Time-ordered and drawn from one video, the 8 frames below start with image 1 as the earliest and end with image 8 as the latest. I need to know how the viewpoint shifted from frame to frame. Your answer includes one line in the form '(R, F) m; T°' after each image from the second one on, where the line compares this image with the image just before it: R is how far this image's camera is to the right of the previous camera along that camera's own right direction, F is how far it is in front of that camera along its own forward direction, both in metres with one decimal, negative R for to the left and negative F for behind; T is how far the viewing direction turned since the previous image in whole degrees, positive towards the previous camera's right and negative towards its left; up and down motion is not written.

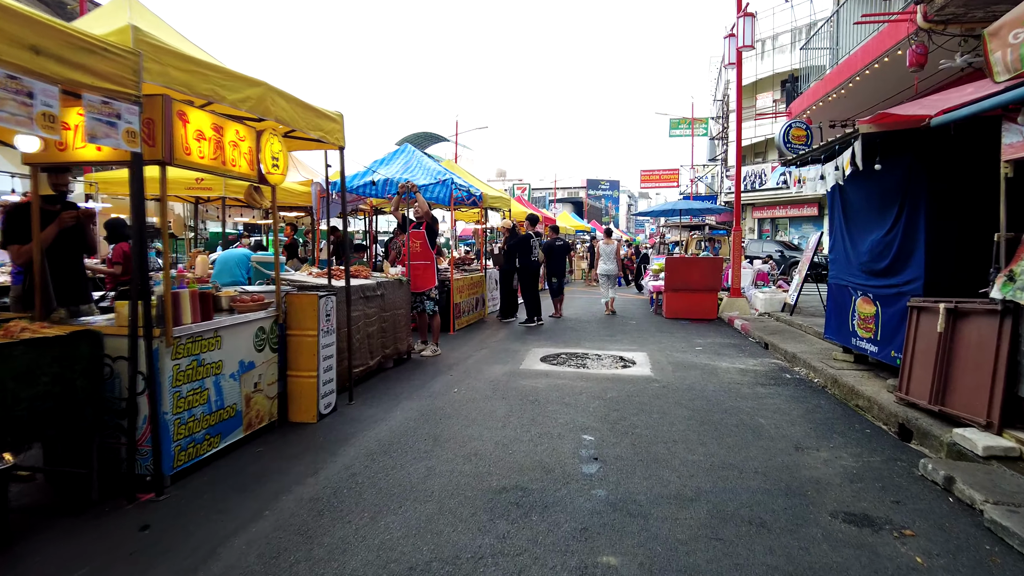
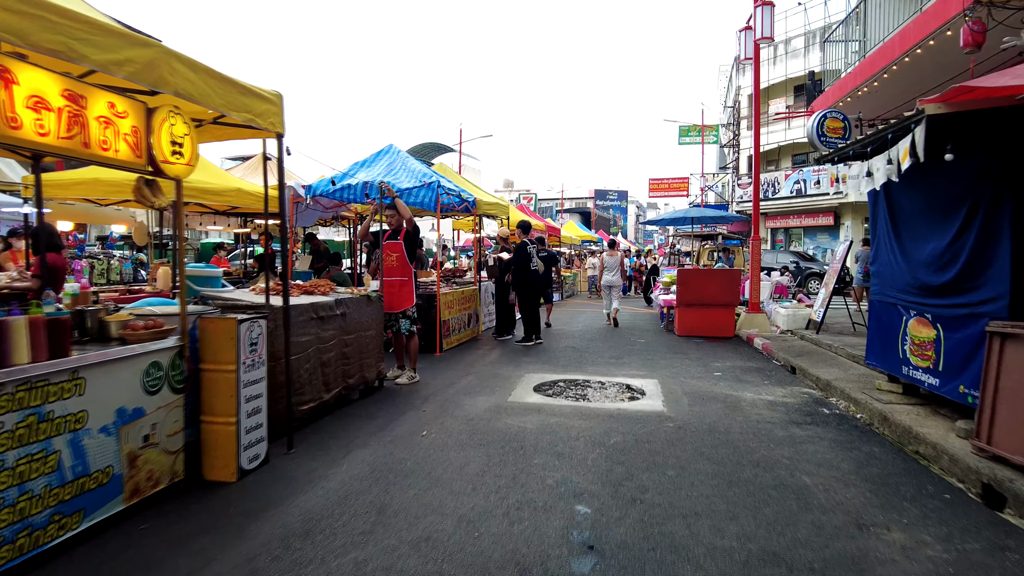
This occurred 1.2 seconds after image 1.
(+0.2, +1.0) m; -1°
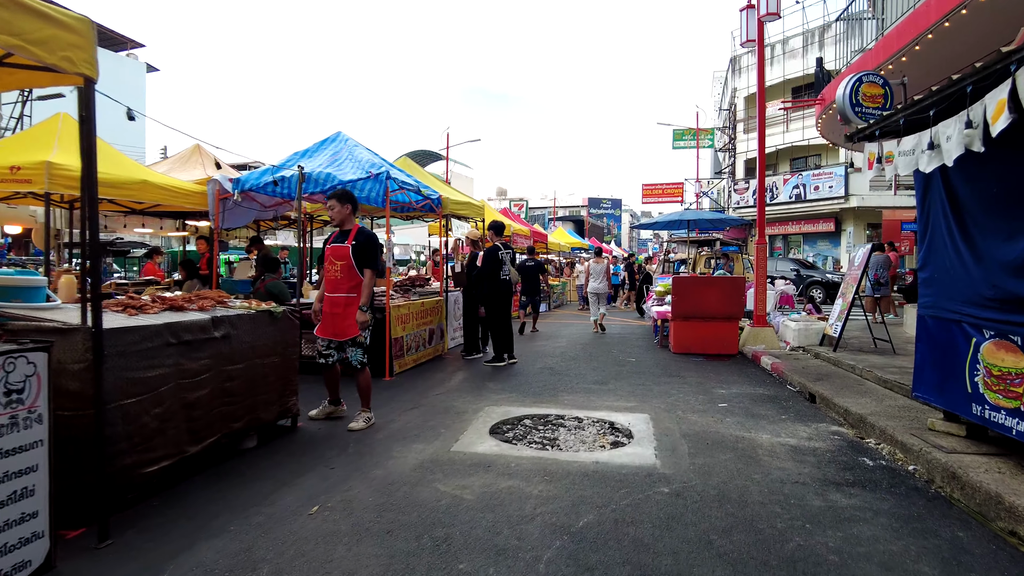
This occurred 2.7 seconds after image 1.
(+0.3, +1.3) m; 0°
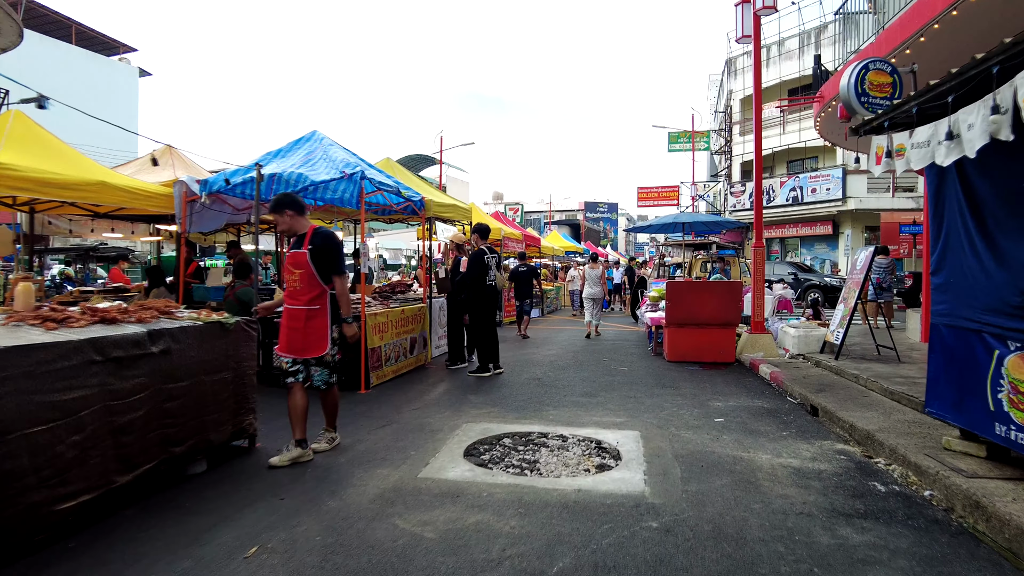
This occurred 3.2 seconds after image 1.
(+0.1, +0.4) m; 0°
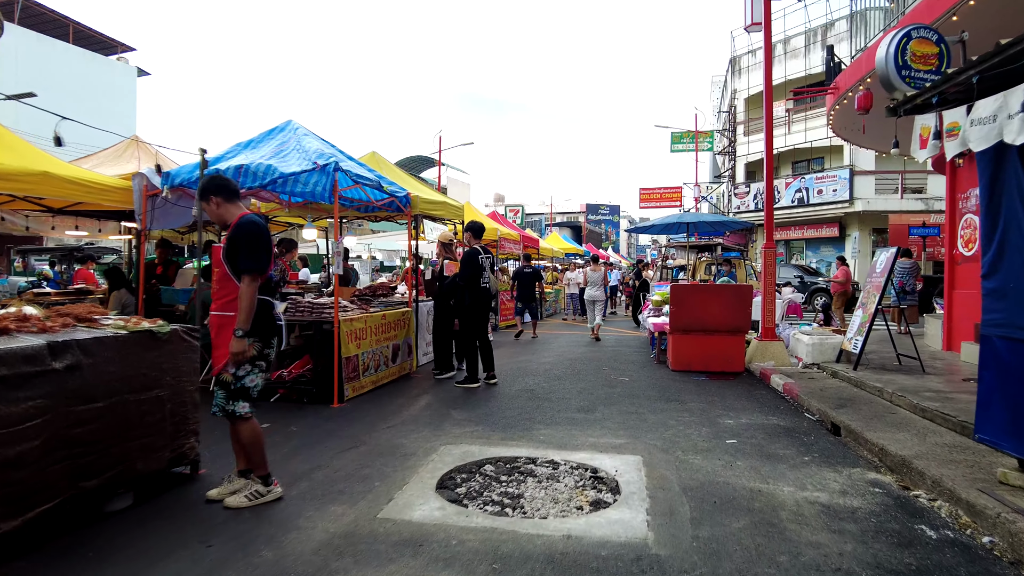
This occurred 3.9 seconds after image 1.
(+0.1, +0.6) m; 0°
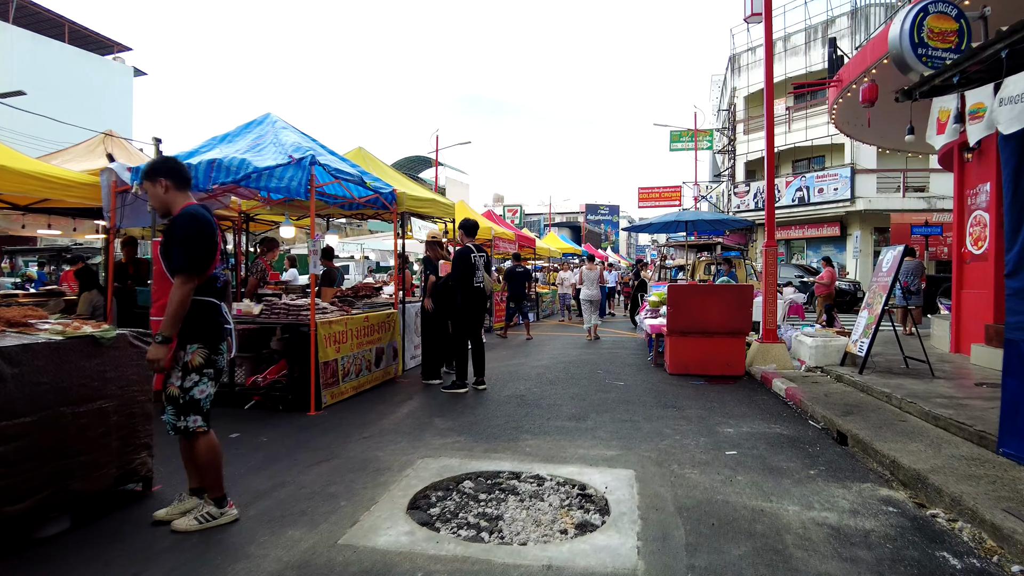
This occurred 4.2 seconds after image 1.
(+0.1, +0.3) m; 0°
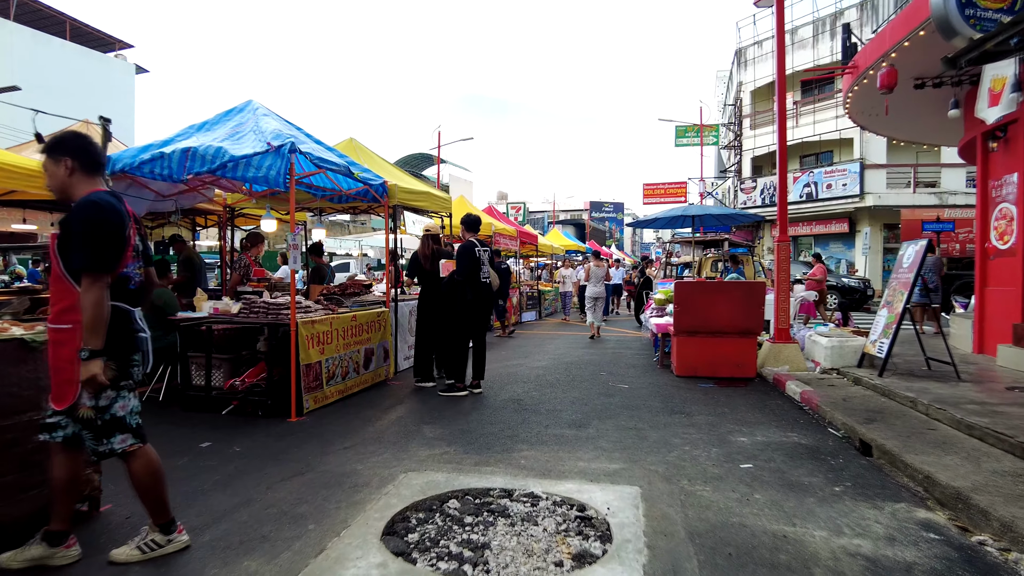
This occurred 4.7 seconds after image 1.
(+0.1, +0.4) m; 0°
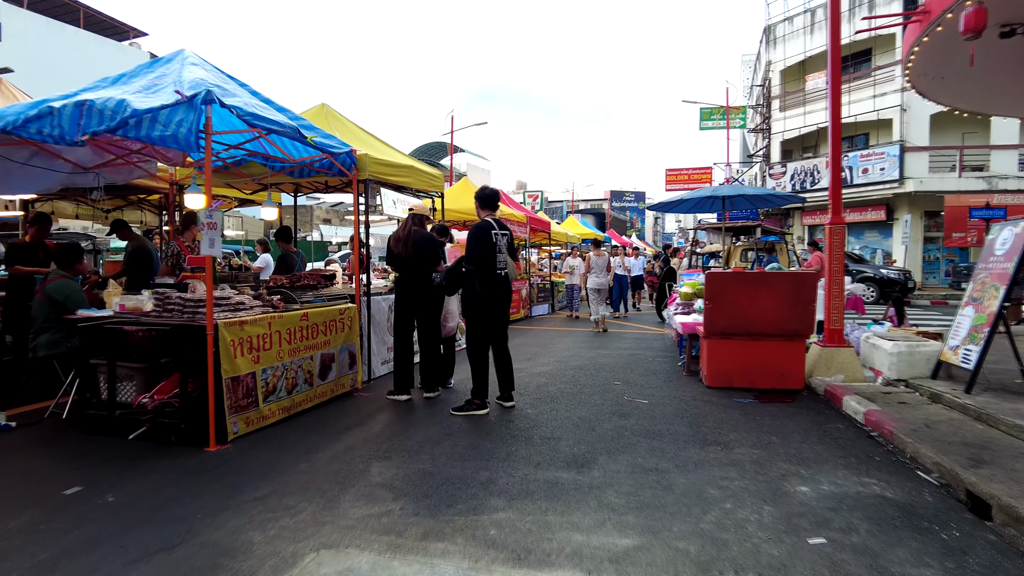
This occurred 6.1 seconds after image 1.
(+0.2, +1.2) m; -2°
